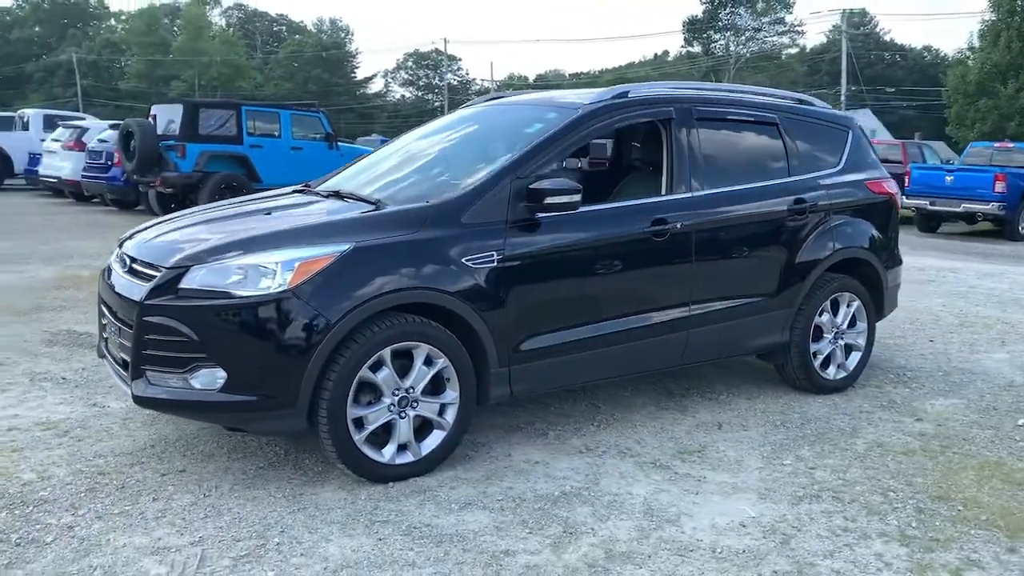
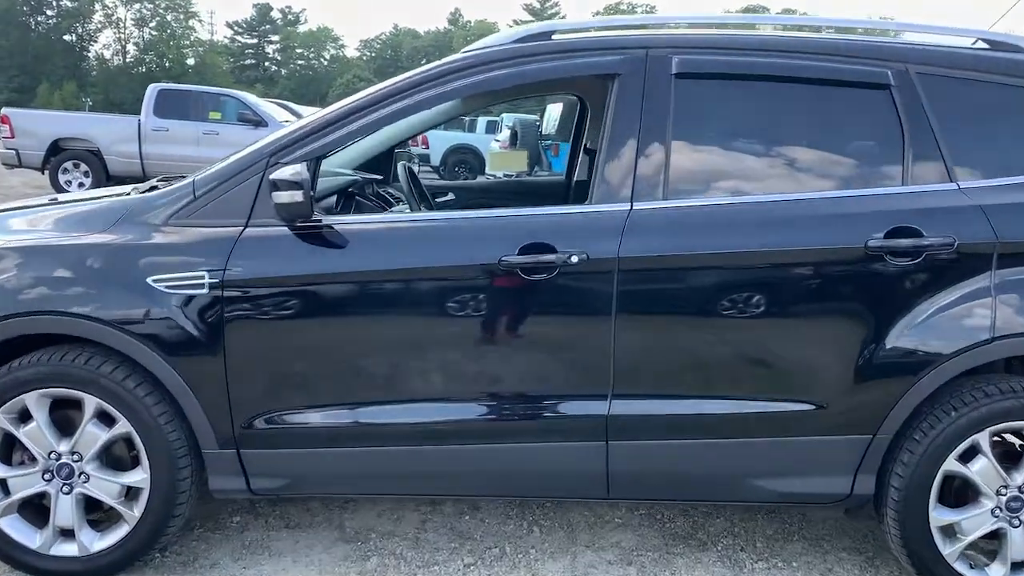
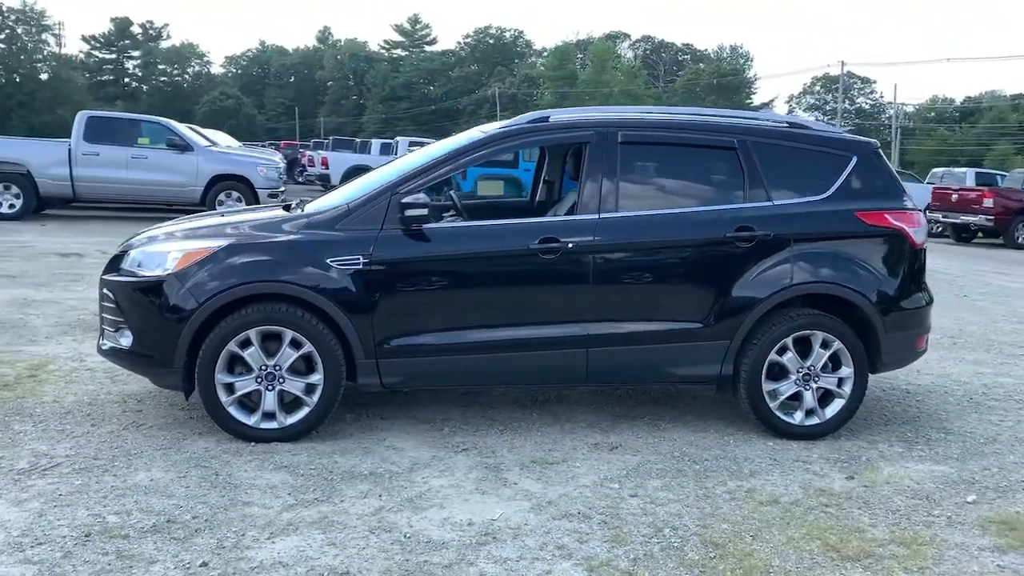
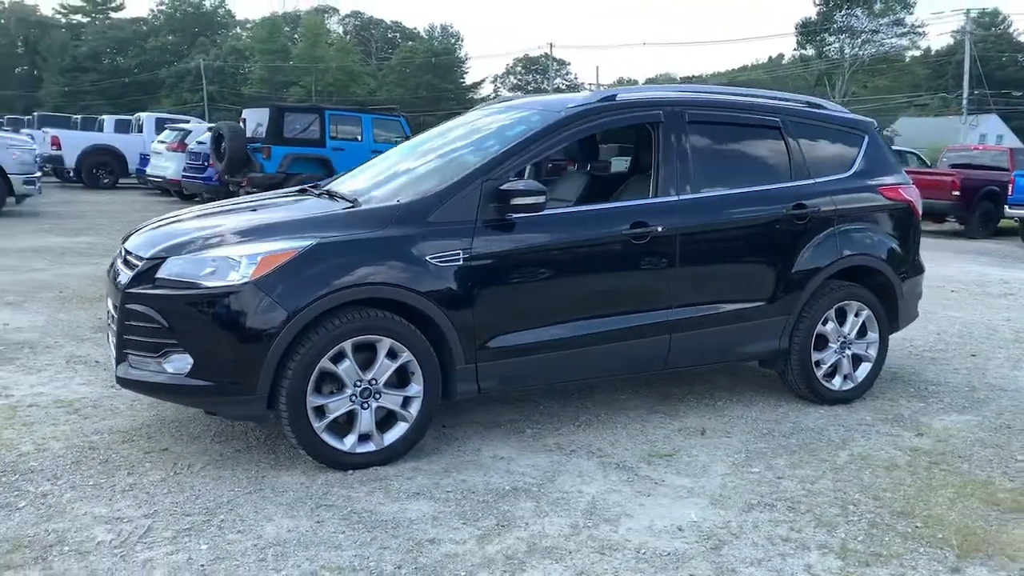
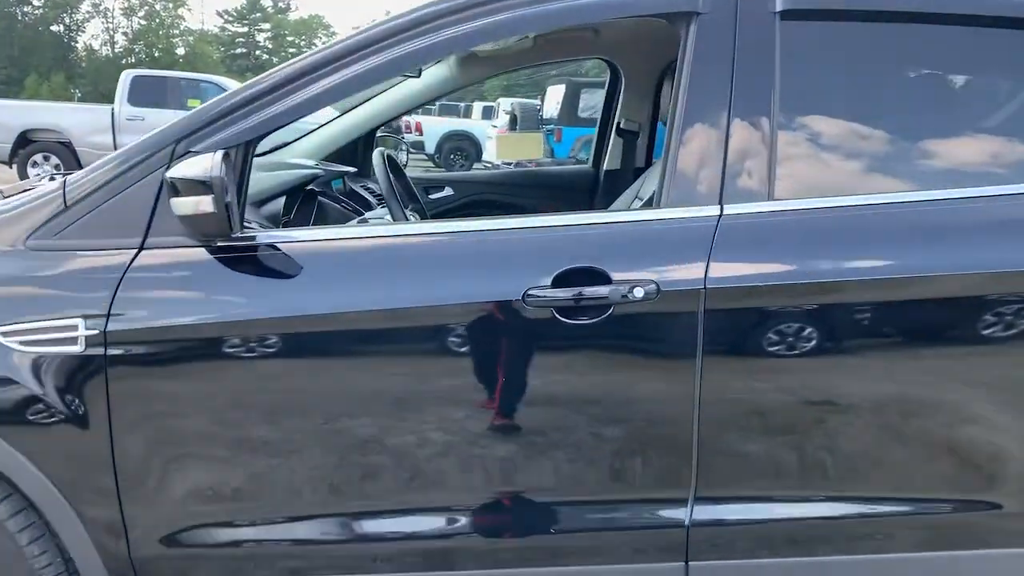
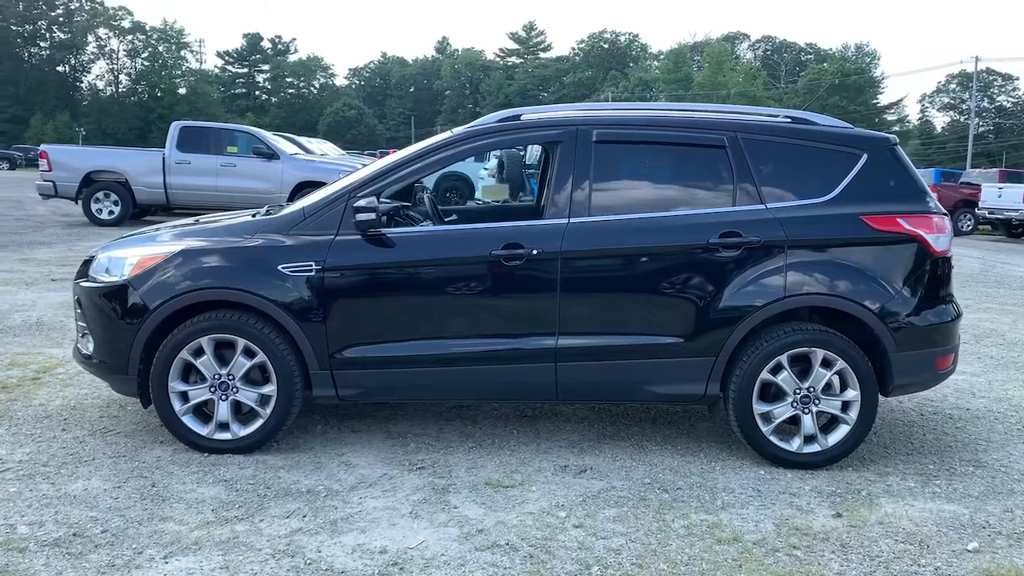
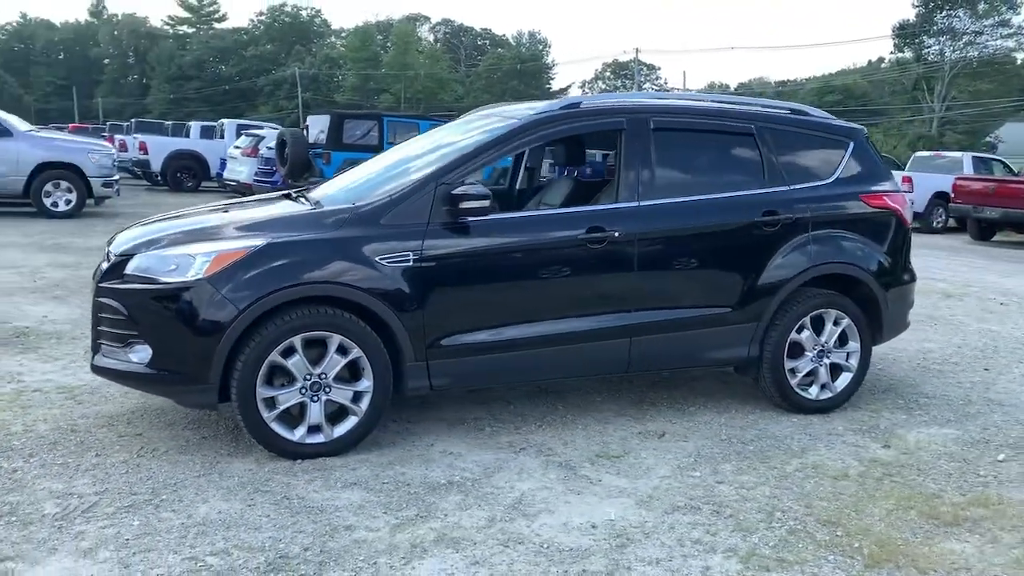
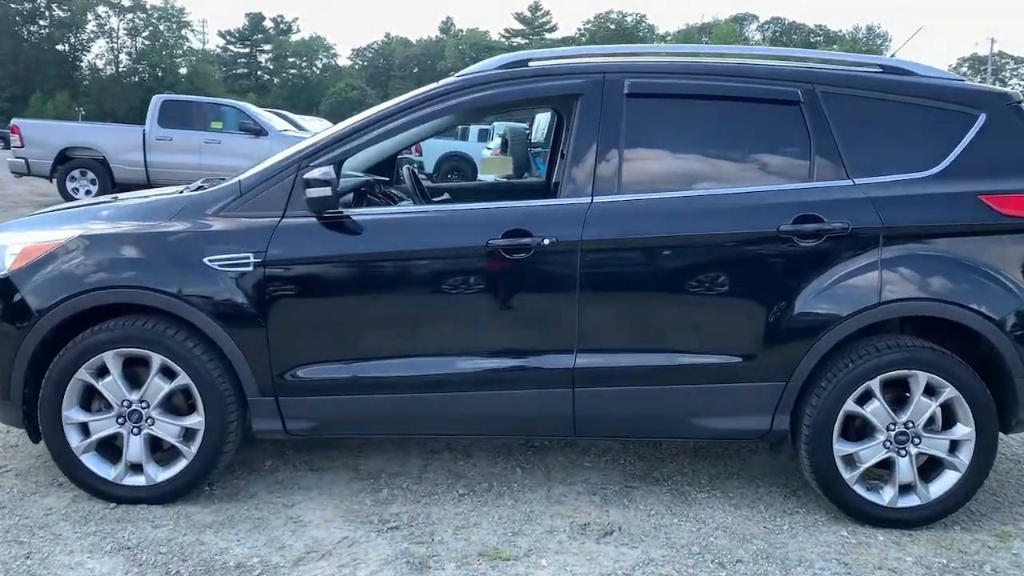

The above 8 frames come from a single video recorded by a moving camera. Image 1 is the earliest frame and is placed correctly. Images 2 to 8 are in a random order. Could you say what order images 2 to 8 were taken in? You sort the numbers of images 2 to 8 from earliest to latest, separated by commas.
4, 7, 3, 6, 8, 2, 5
